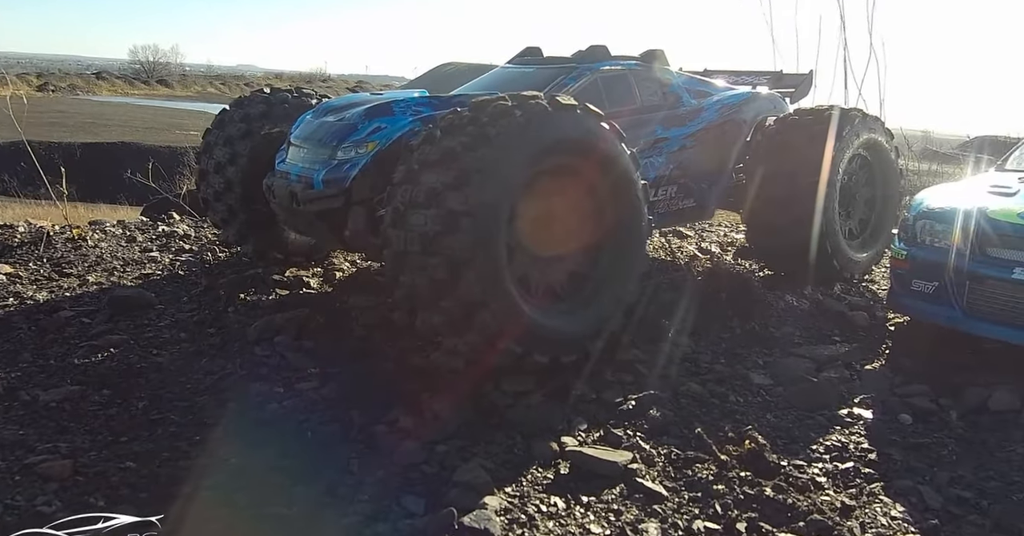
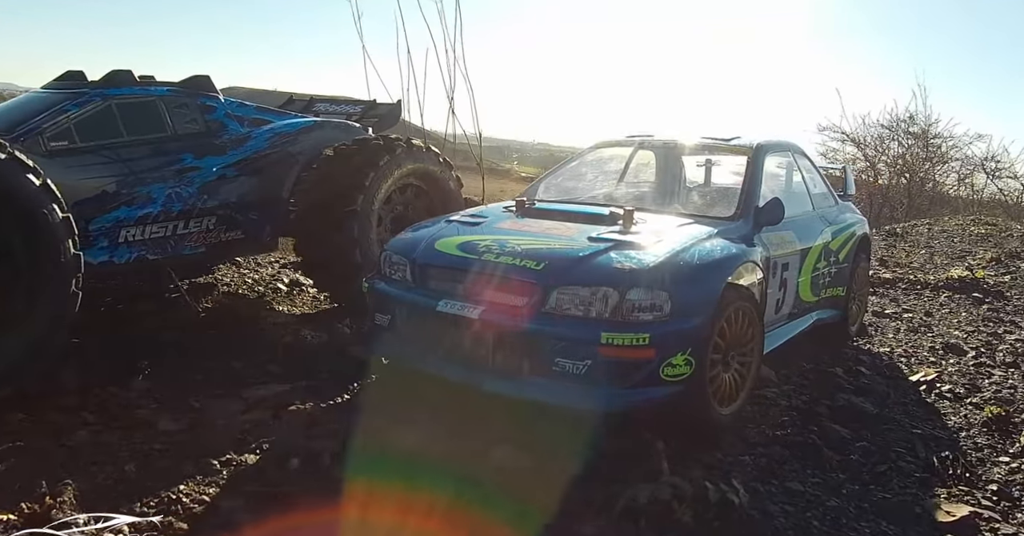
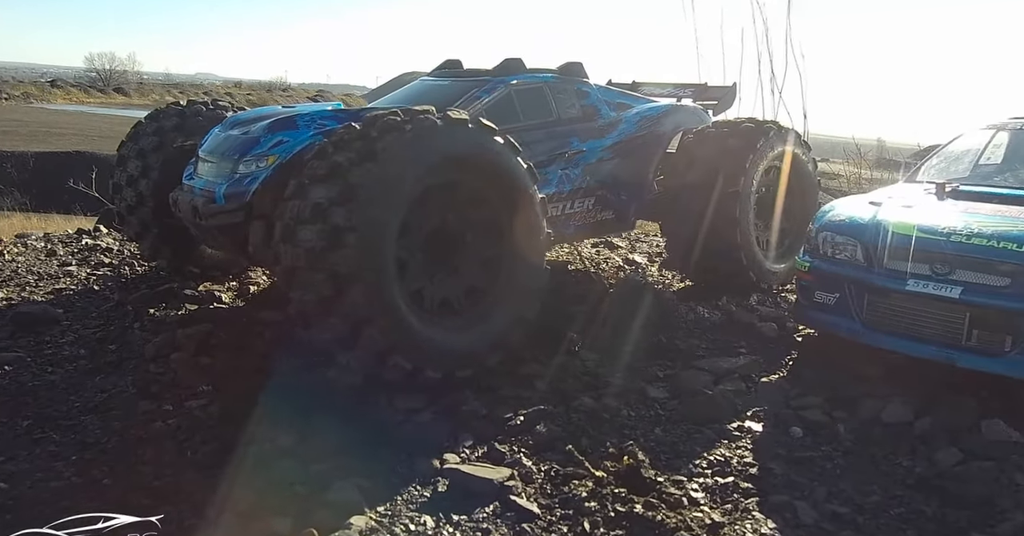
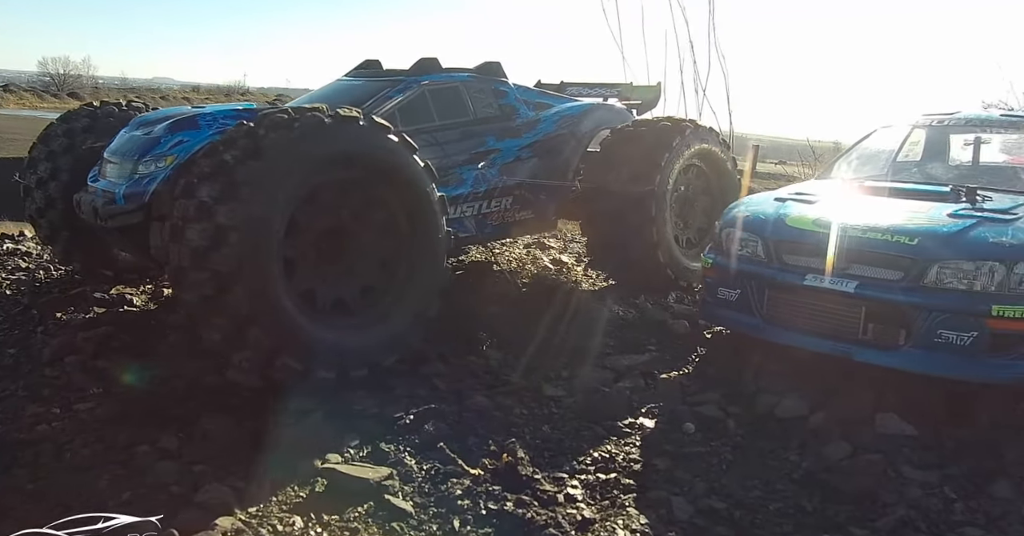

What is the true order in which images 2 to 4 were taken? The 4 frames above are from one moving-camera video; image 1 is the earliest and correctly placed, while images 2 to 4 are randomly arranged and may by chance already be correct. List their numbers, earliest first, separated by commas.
3, 4, 2
